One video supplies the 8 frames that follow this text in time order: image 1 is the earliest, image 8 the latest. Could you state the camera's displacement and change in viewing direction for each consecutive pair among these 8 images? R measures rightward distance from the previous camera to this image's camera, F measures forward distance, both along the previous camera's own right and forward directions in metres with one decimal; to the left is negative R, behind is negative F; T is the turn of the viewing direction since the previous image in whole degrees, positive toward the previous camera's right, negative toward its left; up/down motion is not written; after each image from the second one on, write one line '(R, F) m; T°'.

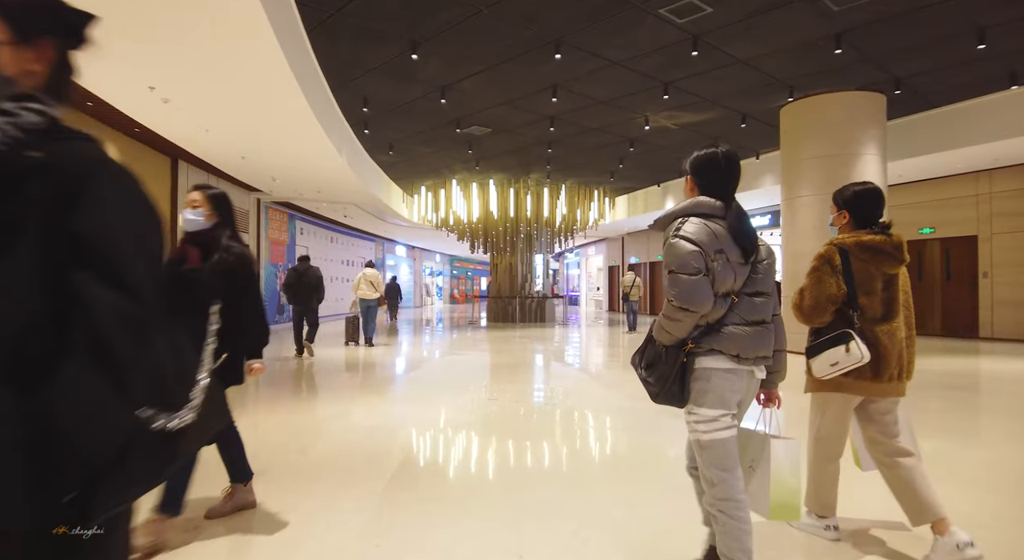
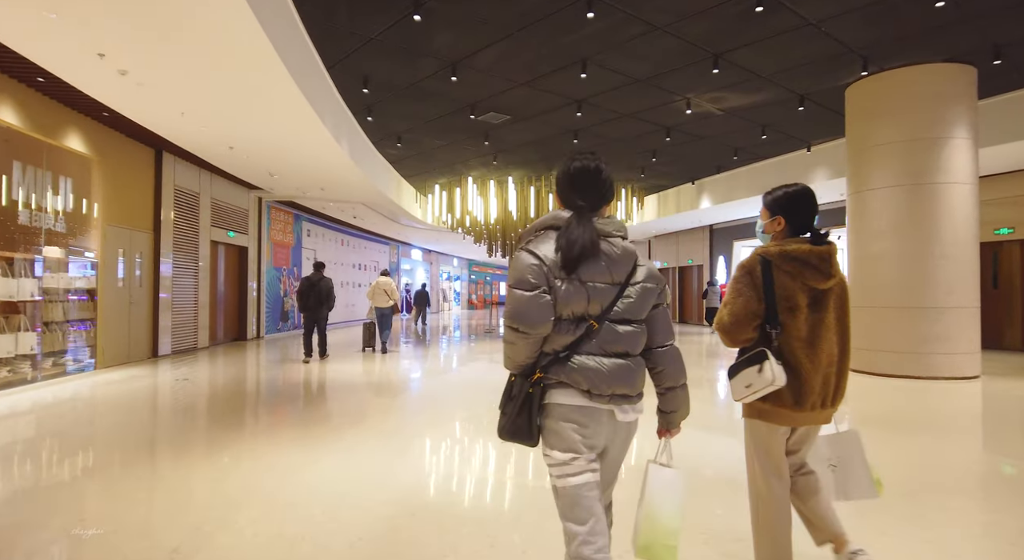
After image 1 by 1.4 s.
(0.0, +1.0) m; -2°
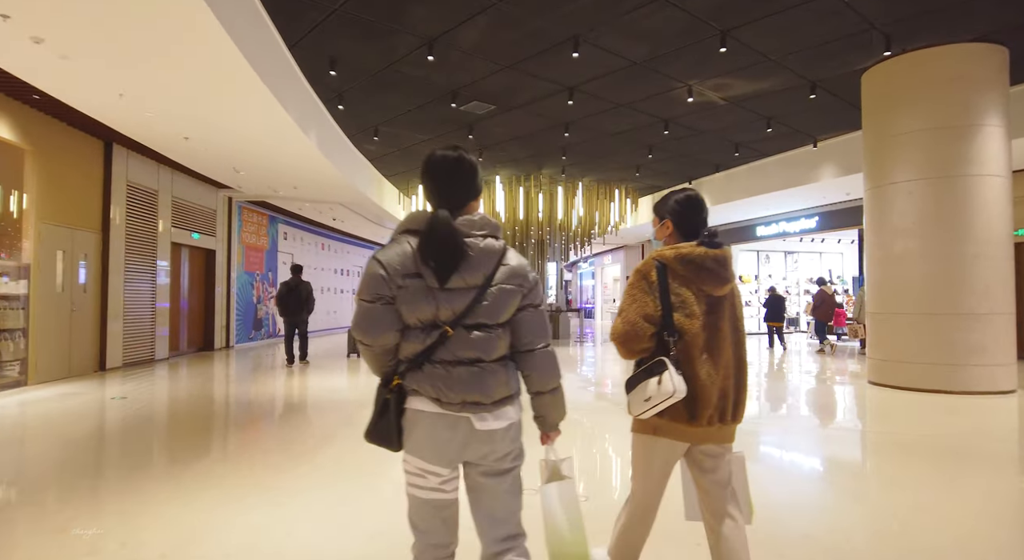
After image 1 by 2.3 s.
(+0.1, +0.7) m; +1°
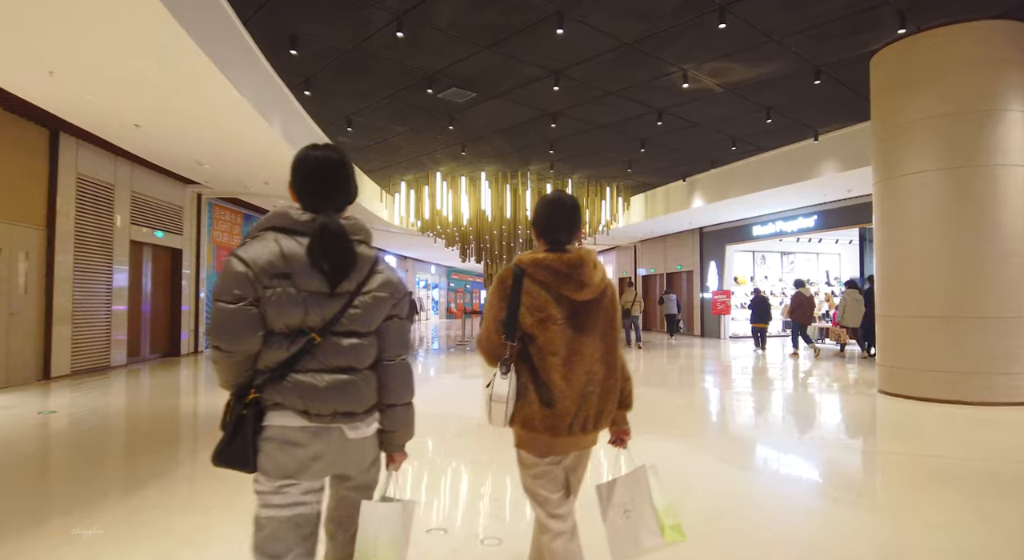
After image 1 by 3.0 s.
(+0.1, +0.5) m; +1°
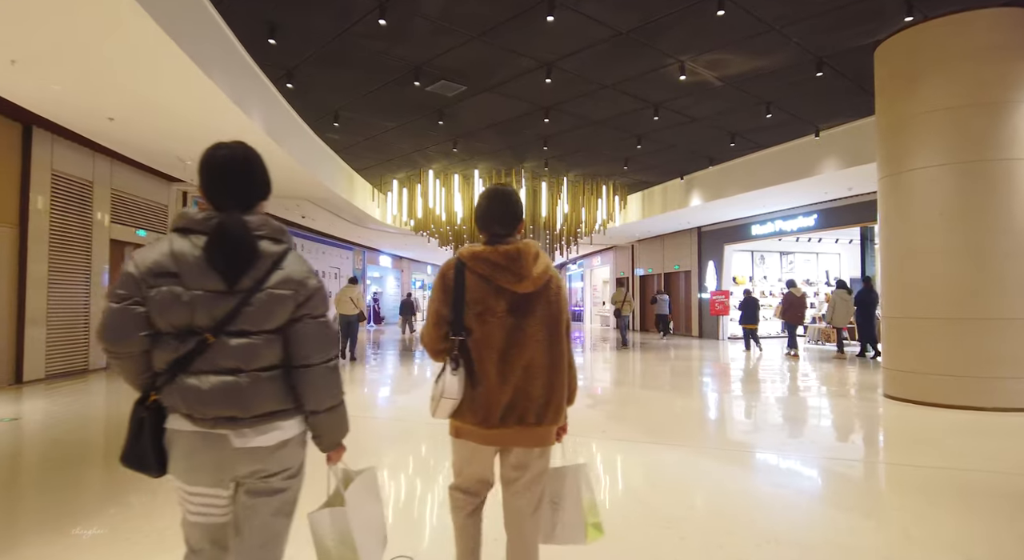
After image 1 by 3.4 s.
(+0.1, +0.2) m; 0°
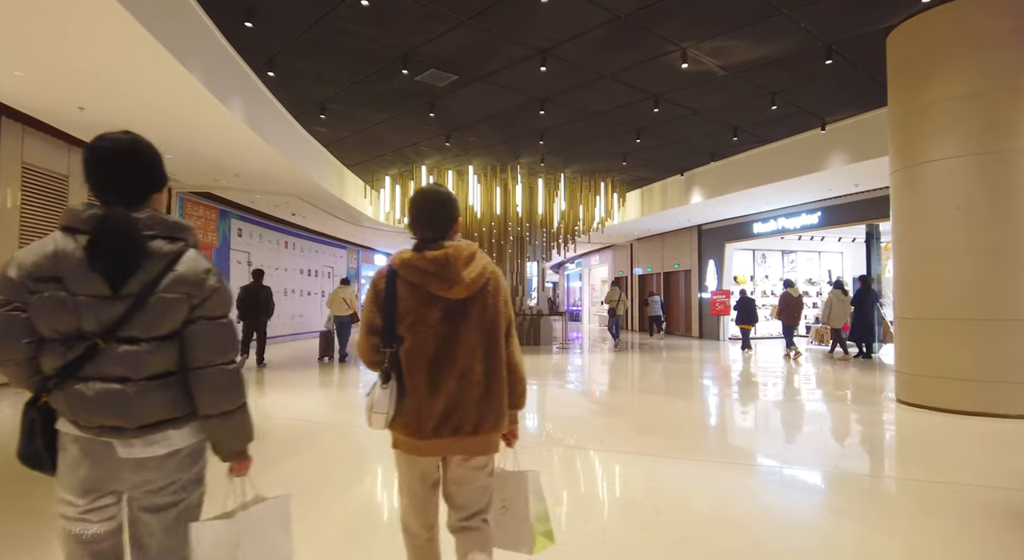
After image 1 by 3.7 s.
(+0.1, +0.3) m; 0°
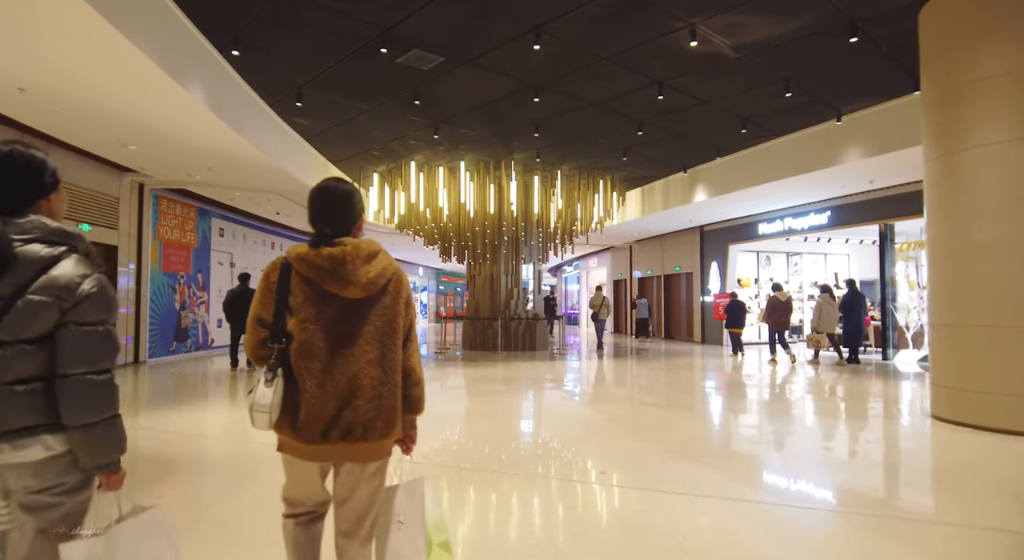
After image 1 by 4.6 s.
(+0.1, +0.5) m; 0°
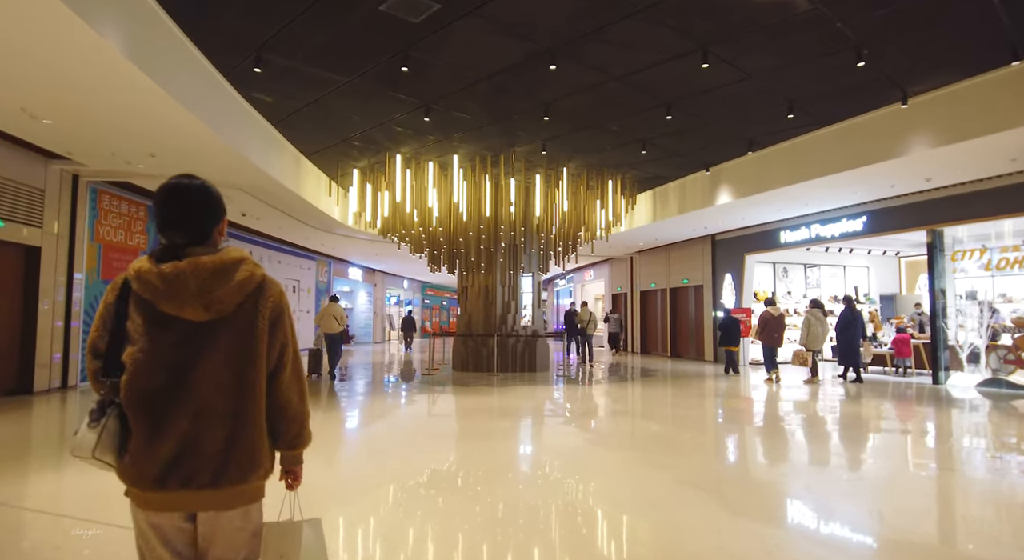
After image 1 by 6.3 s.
(-0.2, +1.2) m; +2°
